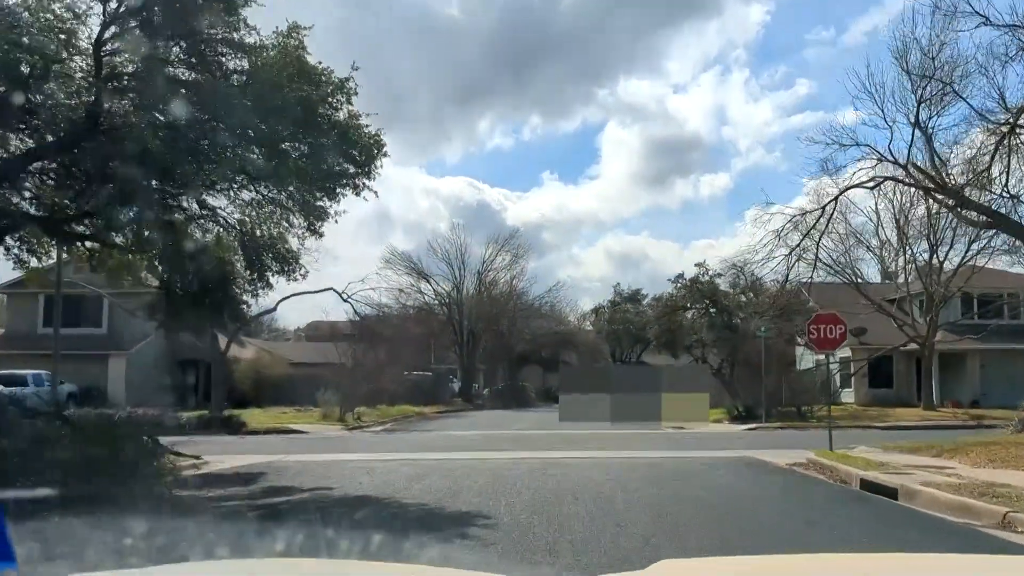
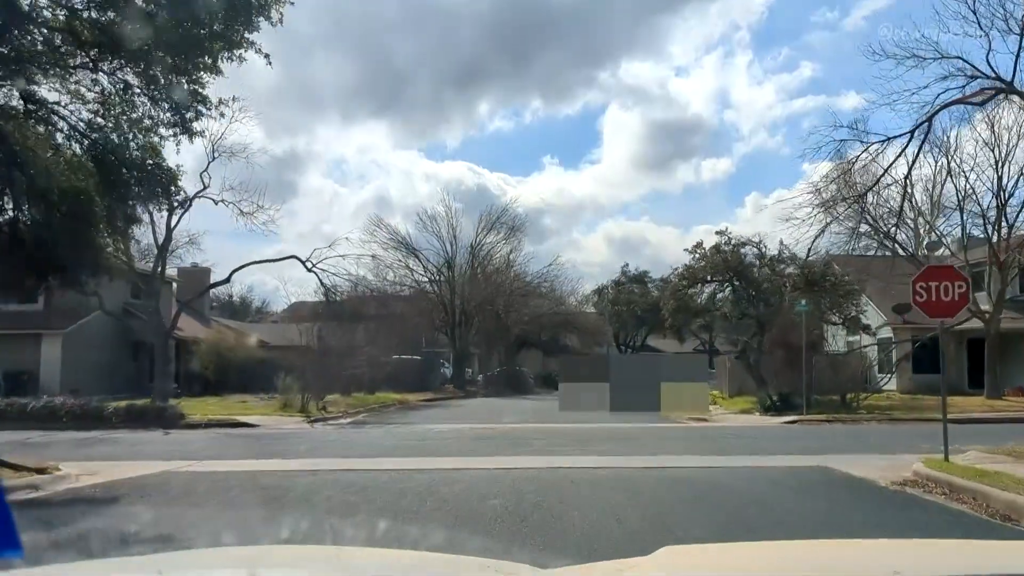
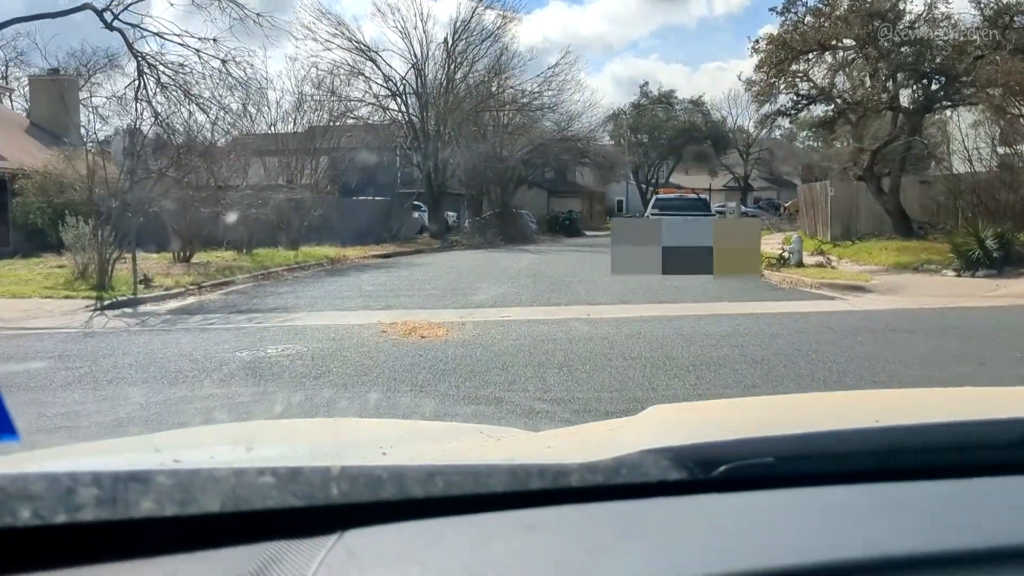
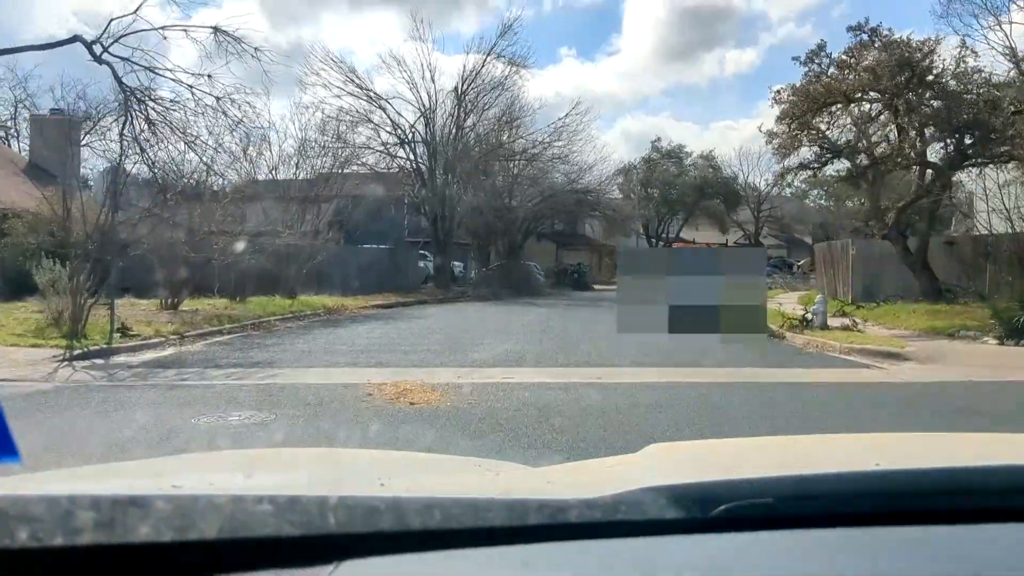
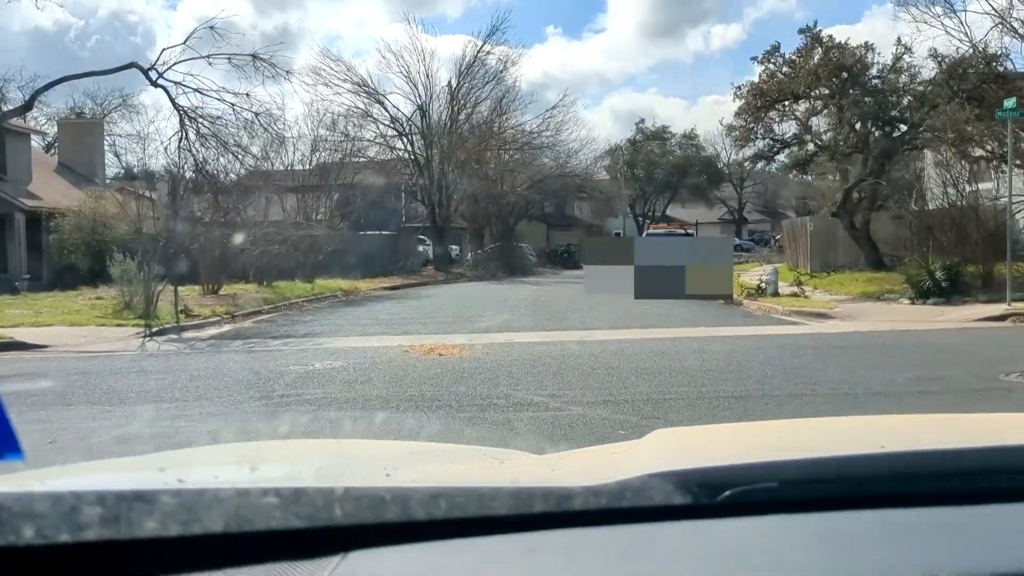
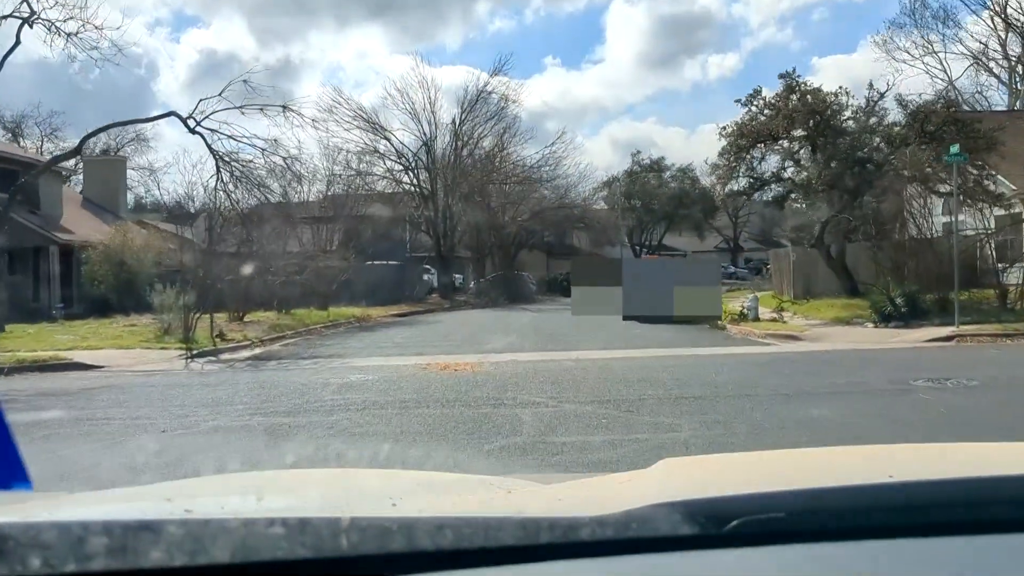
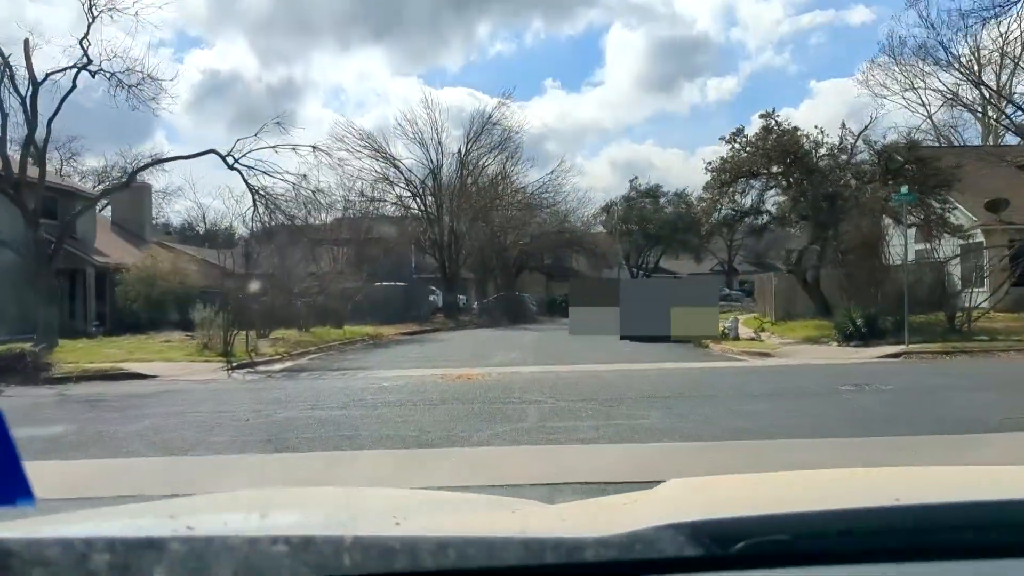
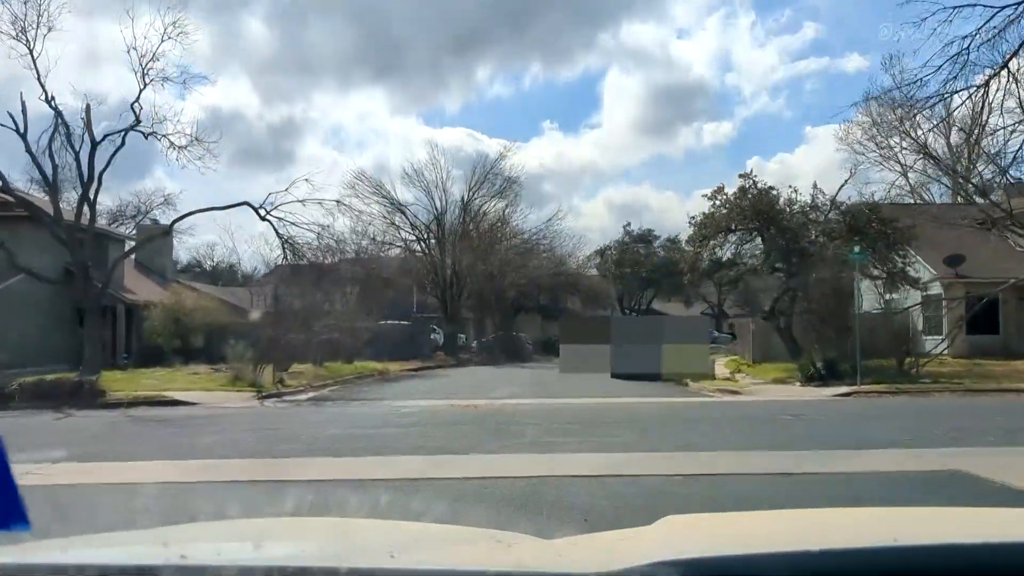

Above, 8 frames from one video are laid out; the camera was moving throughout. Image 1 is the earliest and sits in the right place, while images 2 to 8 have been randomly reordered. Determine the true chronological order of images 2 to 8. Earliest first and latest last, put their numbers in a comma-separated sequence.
2, 8, 7, 6, 5, 3, 4
